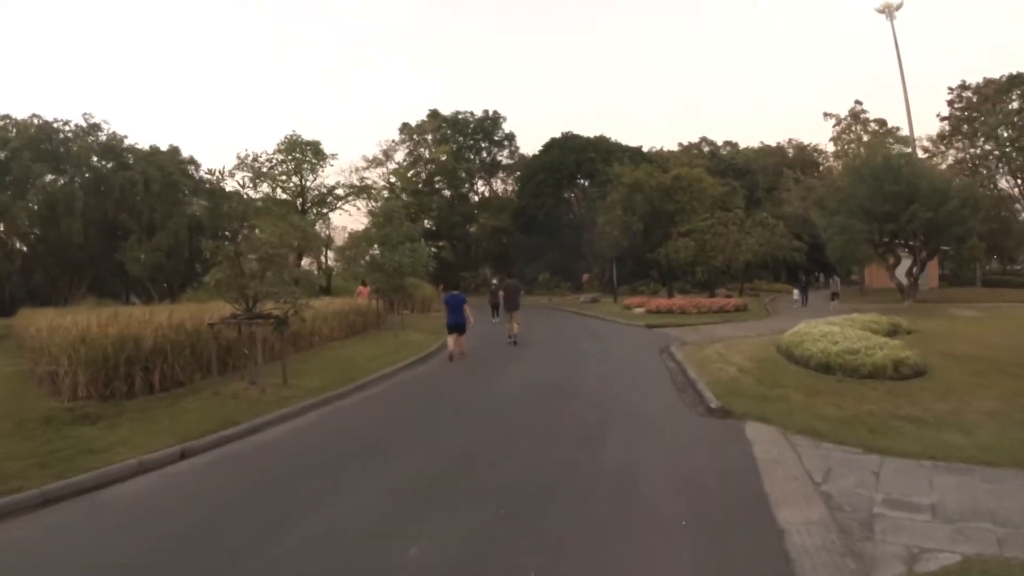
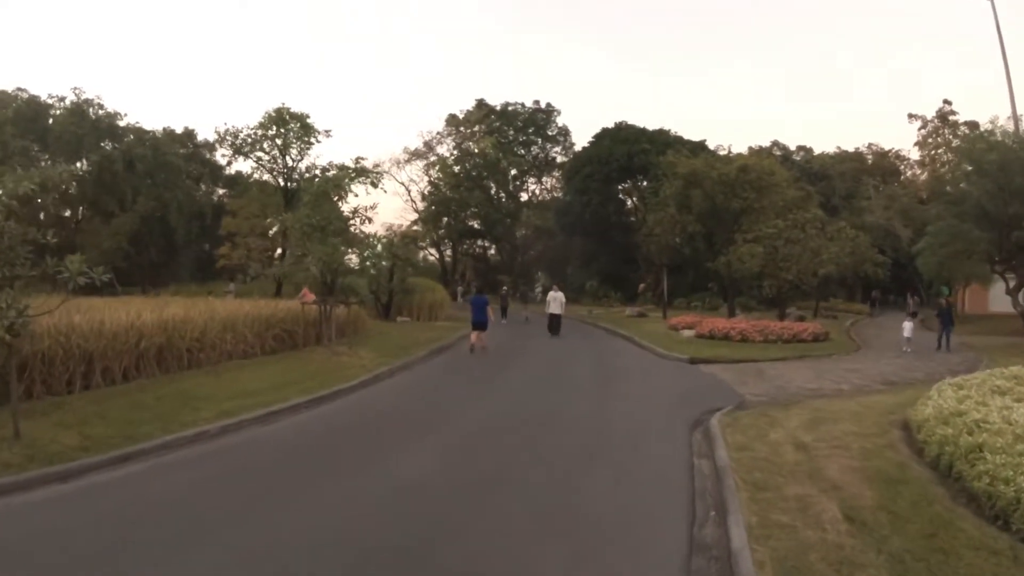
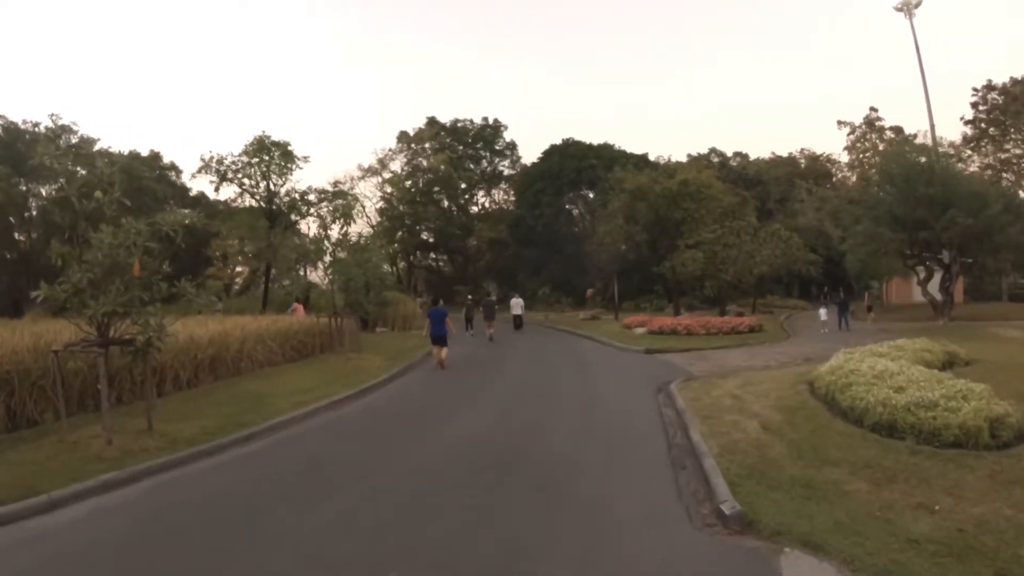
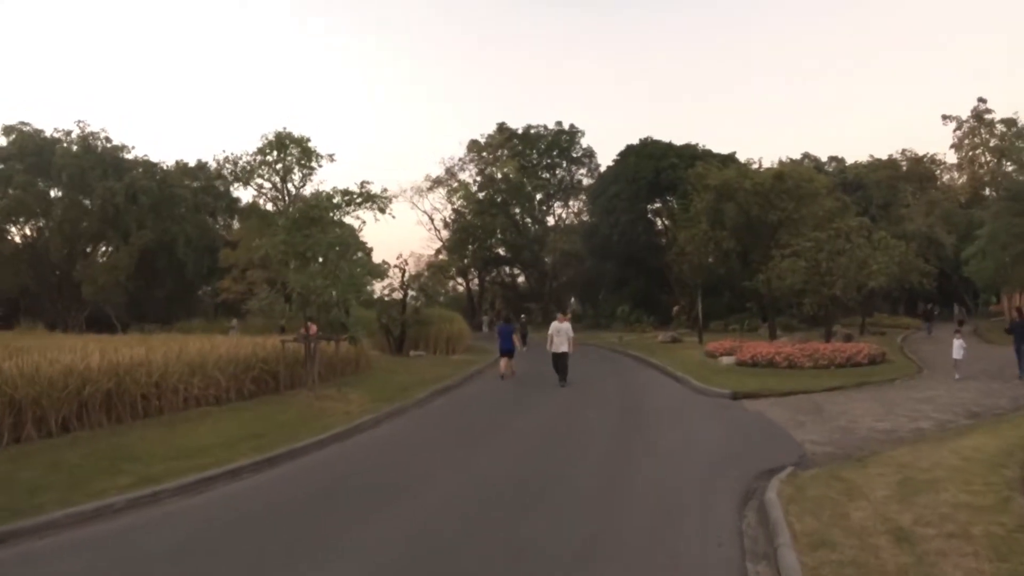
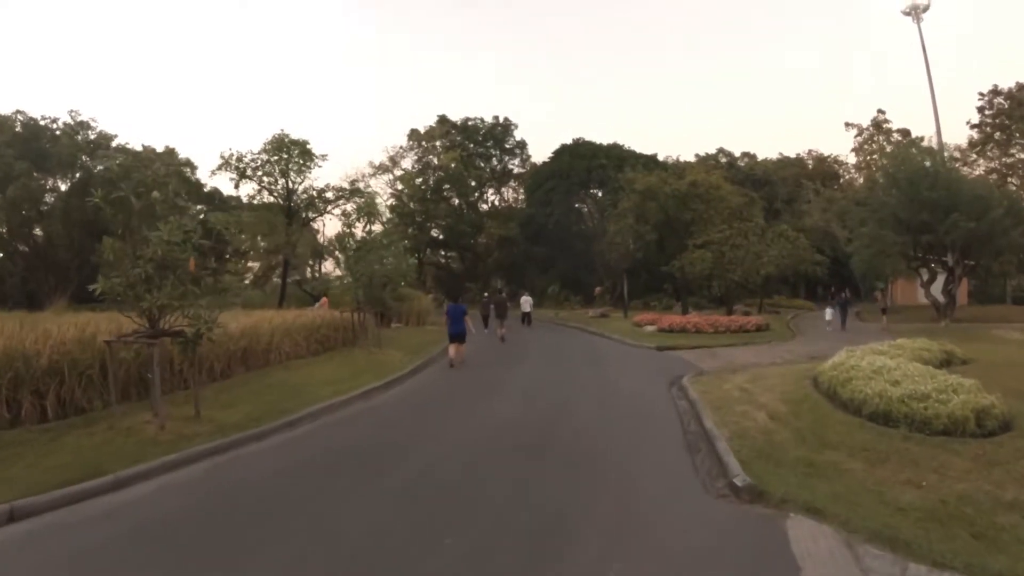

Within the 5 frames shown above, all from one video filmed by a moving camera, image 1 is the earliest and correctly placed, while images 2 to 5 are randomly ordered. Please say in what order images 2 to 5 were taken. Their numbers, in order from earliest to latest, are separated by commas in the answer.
5, 3, 2, 4
